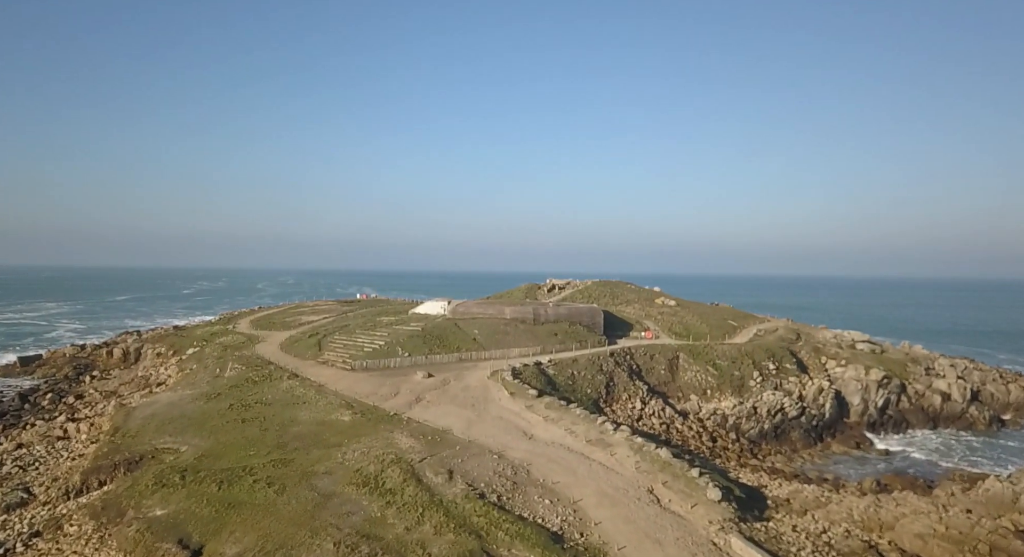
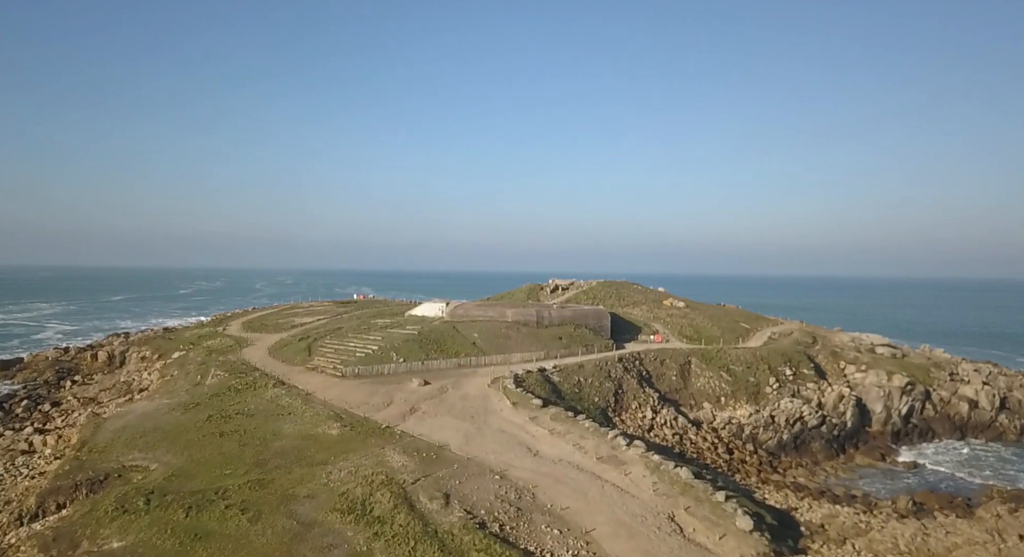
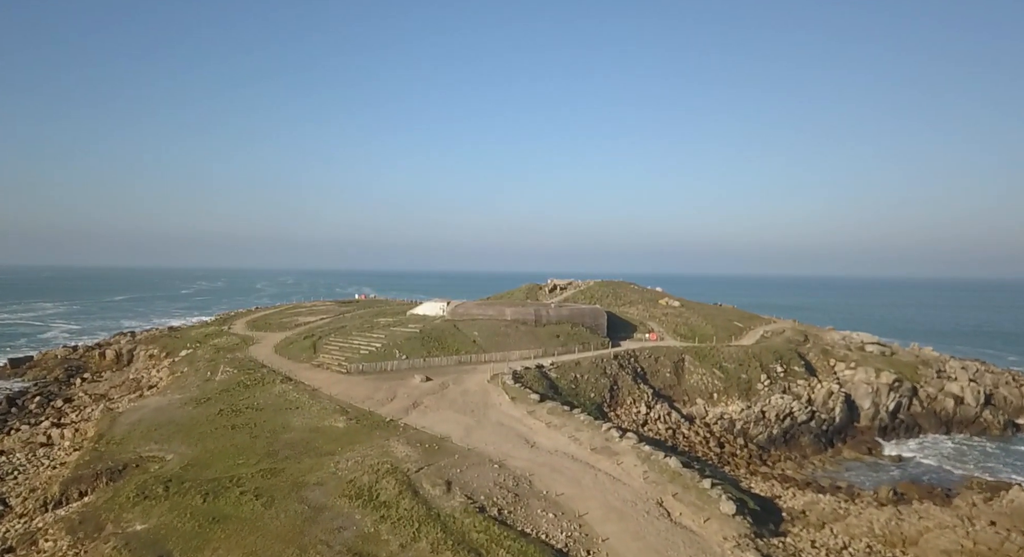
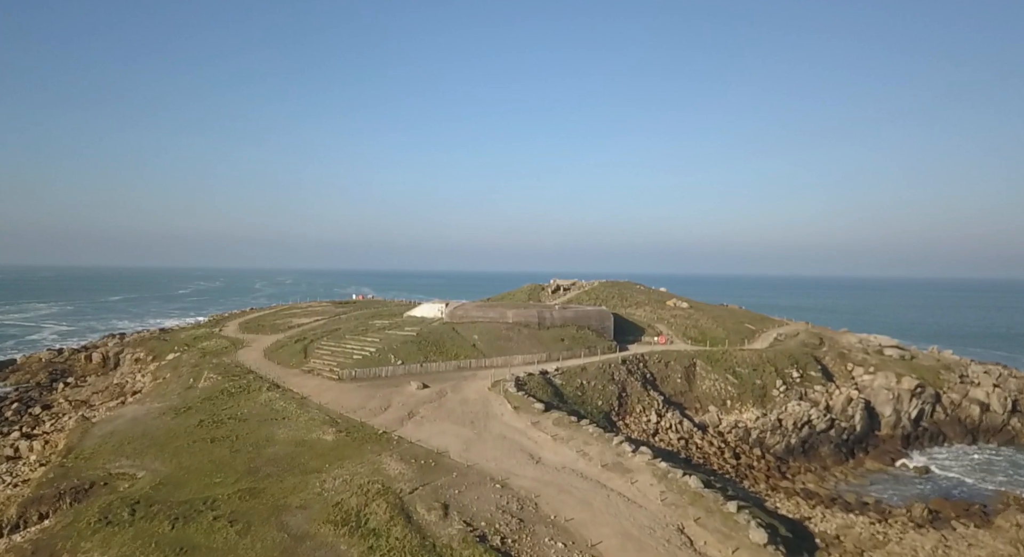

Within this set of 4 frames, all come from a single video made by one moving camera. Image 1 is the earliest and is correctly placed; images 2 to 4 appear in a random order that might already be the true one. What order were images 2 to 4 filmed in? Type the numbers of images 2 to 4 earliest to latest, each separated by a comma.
3, 2, 4
